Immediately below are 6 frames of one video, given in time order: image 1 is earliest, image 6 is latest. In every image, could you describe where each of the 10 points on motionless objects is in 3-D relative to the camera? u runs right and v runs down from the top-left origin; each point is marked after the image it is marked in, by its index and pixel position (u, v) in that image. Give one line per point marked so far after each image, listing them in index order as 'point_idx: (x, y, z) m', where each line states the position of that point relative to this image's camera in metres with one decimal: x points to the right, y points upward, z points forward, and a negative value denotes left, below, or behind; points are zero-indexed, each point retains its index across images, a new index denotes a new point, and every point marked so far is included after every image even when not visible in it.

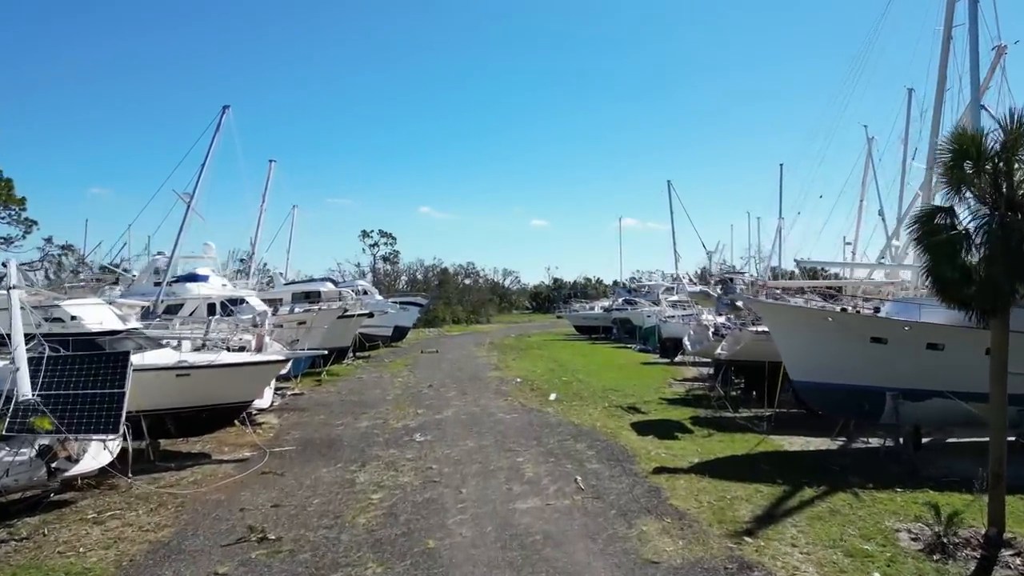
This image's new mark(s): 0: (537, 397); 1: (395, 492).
0: (+0.3, -1.5, +18.7) m
1: (-0.8, -1.4, +9.7) m
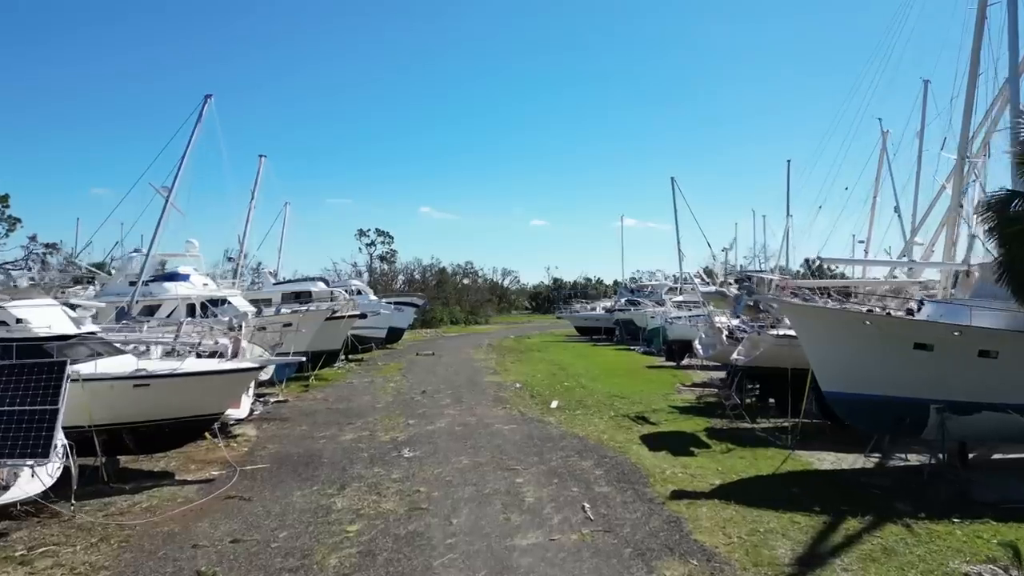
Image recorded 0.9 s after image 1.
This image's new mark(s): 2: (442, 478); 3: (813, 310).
0: (+0.3, -1.5, +17.4) m
1: (-0.8, -1.4, +8.4) m
2: (-0.5, -1.4, +10.4) m
3: (+2.5, -0.2, +11.3) m
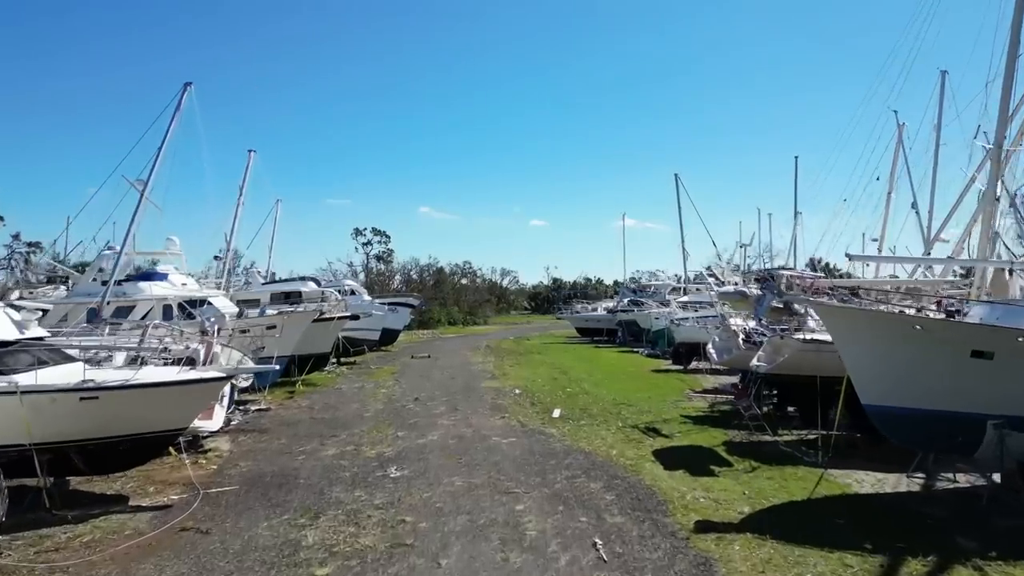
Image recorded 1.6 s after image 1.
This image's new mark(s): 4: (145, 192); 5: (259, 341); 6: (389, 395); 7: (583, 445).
0: (+0.3, -1.5, +16.1) m
1: (-0.8, -1.4, +7.1) m
2: (-0.5, -1.4, +9.1) m
3: (+2.4, -0.2, +10.1) m
4: (-5.0, +1.3, +19.0) m
5: (-3.4, -0.7, +18.7) m
6: (-1.7, -1.5, +19.5) m
7: (+0.6, -1.4, +12.5) m
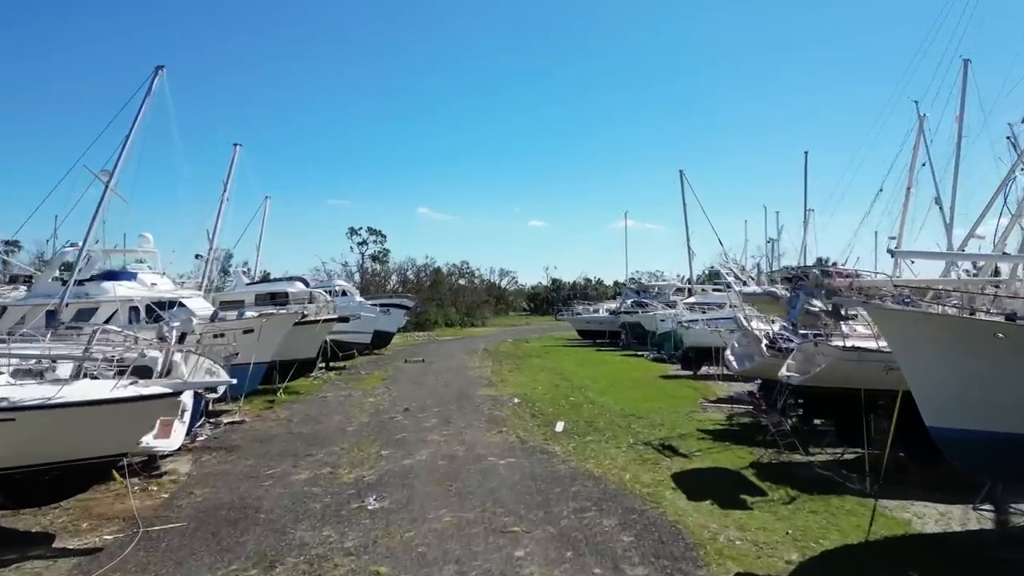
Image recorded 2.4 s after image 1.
0: (+0.3, -1.5, +14.6) m
1: (-0.8, -1.4, +5.6) m
2: (-0.5, -1.4, +7.5) m
3: (+2.4, -0.2, +8.5) m
4: (-5.0, +1.3, +17.4) m
5: (-3.4, -0.7, +17.1) m
6: (-1.7, -1.5, +17.9) m
7: (+0.6, -1.4, +10.9) m
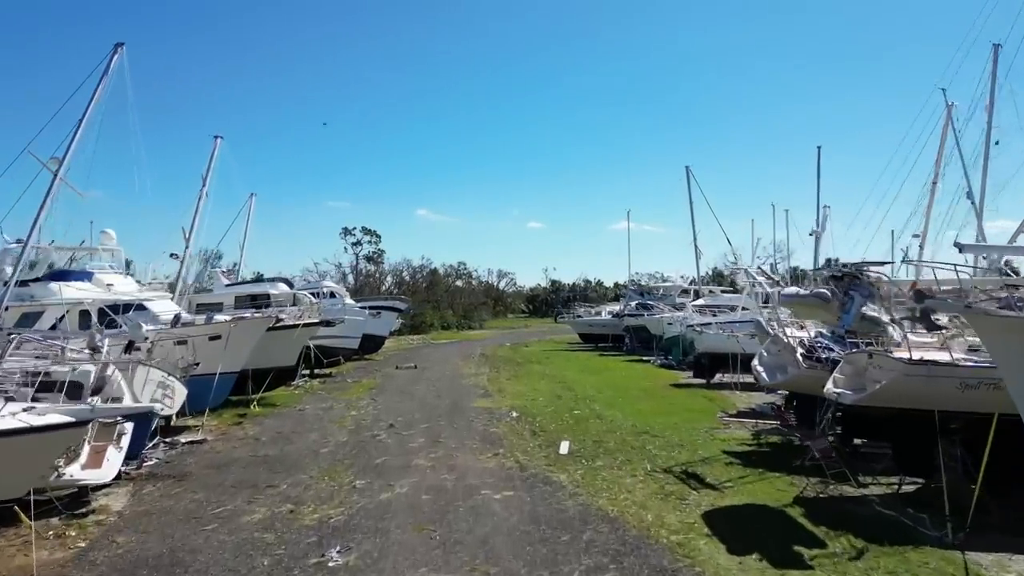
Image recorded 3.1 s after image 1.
0: (+0.3, -1.5, +12.7) m
1: (-0.9, -1.4, +3.7) m
2: (-0.6, -1.4, +5.7) m
3: (+2.4, -0.2, +6.7) m
4: (-5.1, +1.3, +15.6) m
5: (-3.4, -0.7, +15.3) m
6: (-1.8, -1.5, +16.1) m
7: (+0.6, -1.4, +9.1) m
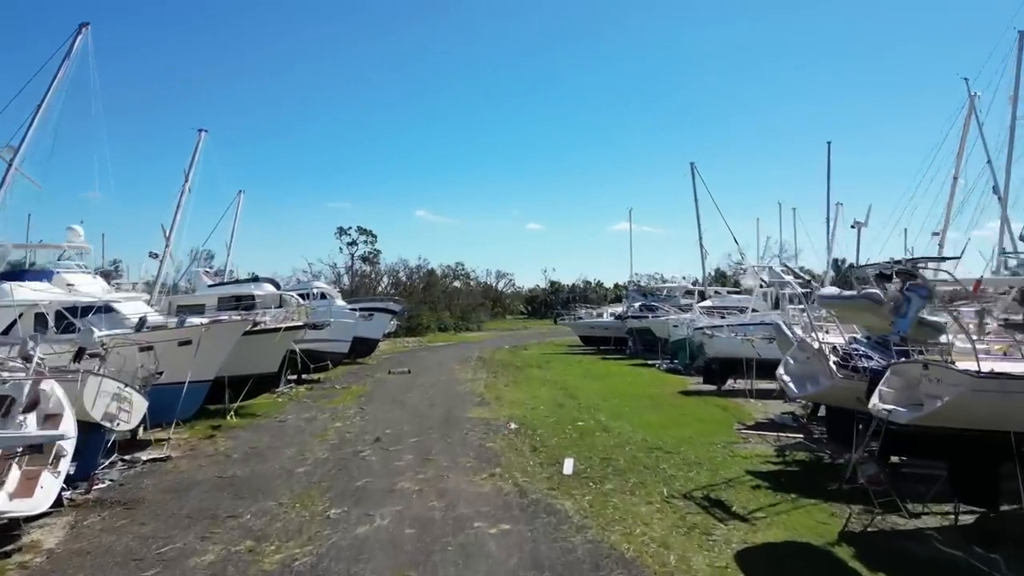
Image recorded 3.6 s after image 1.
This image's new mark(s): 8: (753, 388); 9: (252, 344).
0: (+0.3, -1.5, +11.4) m
1: (-0.9, -1.4, +2.4) m
2: (-0.6, -1.4, +4.3) m
3: (+2.4, -0.2, +5.3) m
4: (-5.1, +1.3, +14.2) m
5: (-3.5, -0.7, +13.9) m
6: (-1.8, -1.5, +14.7) m
7: (+0.6, -1.4, +7.7) m
8: (+3.4, -1.4, +19.7) m
9: (-3.1, -0.7, +16.9) m
